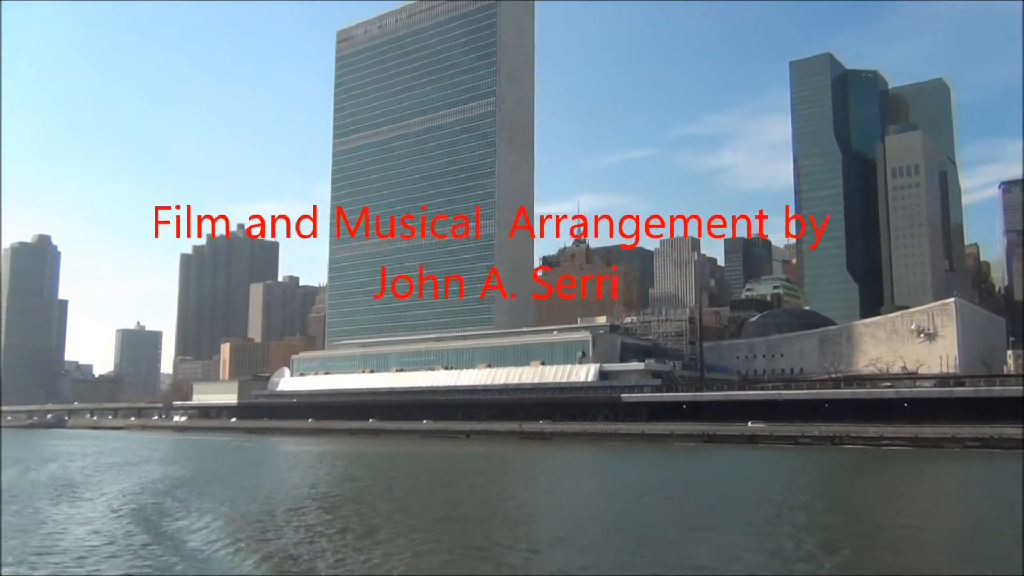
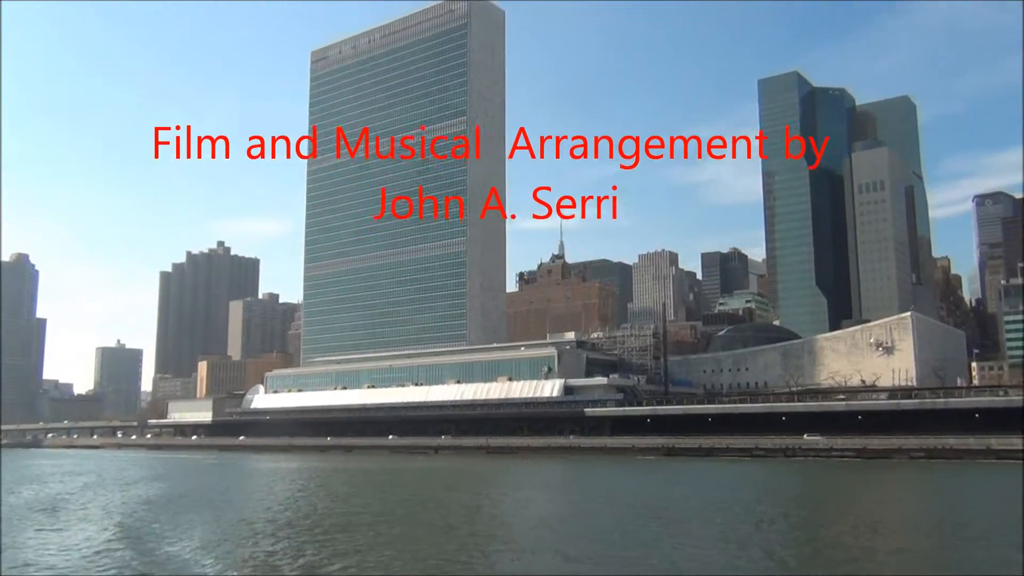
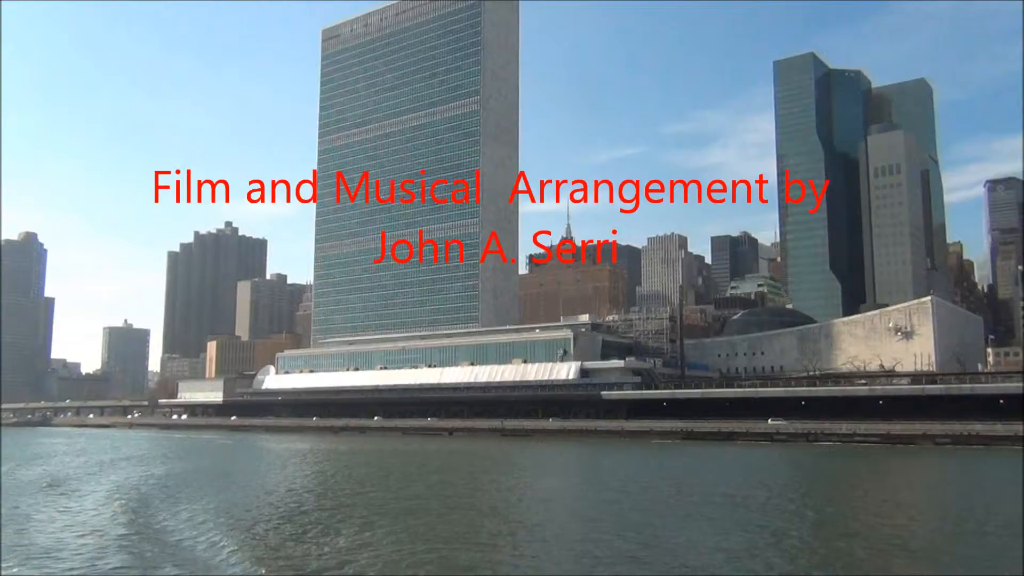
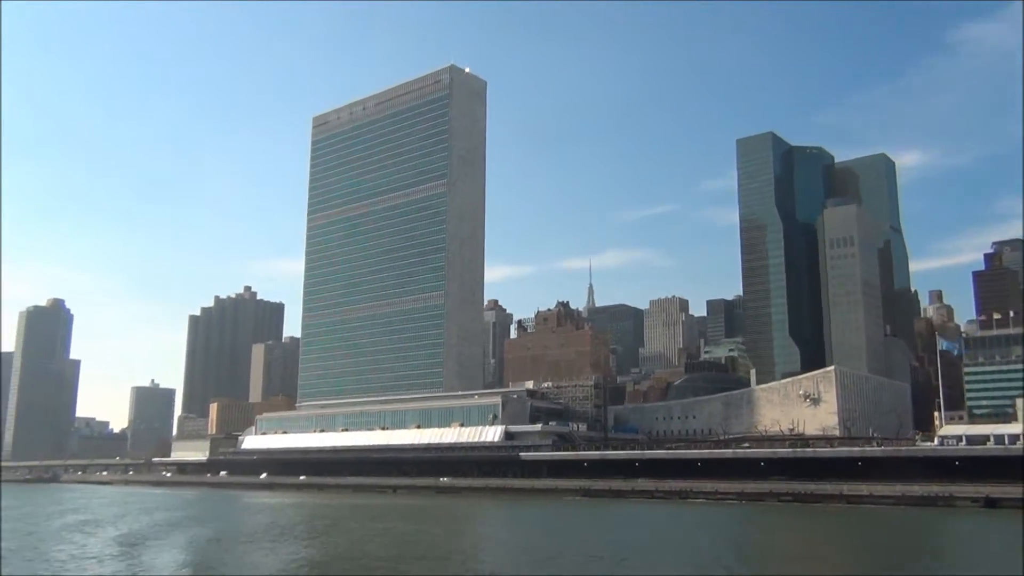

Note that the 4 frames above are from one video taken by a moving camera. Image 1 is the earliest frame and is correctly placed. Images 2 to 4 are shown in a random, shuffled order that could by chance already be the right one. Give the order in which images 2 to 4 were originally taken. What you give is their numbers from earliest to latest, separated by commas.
3, 2, 4
